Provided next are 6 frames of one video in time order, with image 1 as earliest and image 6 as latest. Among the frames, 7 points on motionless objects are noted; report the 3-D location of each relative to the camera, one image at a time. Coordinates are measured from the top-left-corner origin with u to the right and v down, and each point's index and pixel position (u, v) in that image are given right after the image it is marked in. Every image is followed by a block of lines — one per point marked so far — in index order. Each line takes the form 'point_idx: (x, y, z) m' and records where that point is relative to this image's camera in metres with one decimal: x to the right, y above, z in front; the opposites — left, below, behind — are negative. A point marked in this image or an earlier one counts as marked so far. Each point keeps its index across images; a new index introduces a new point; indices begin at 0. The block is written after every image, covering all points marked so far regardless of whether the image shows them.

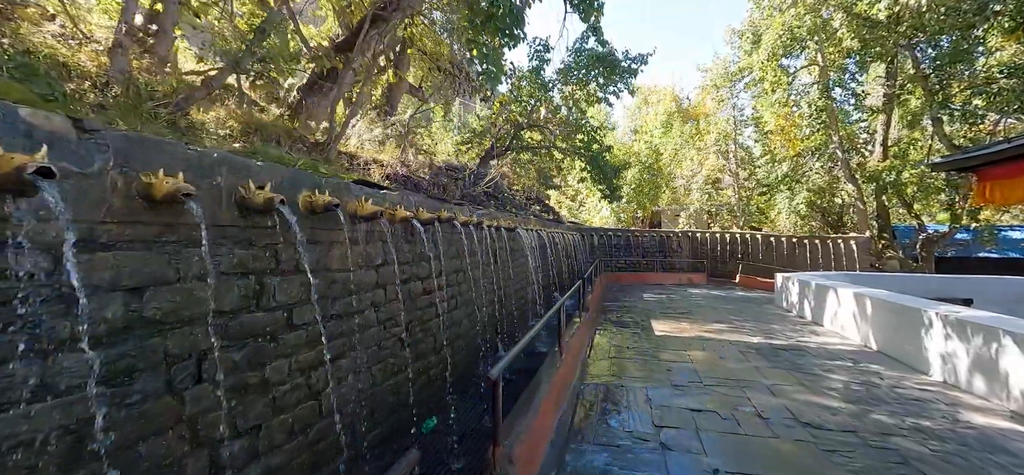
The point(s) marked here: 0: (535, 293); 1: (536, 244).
0: (+0.3, -1.0, +7.9) m
1: (+0.4, -0.1, +8.3) m
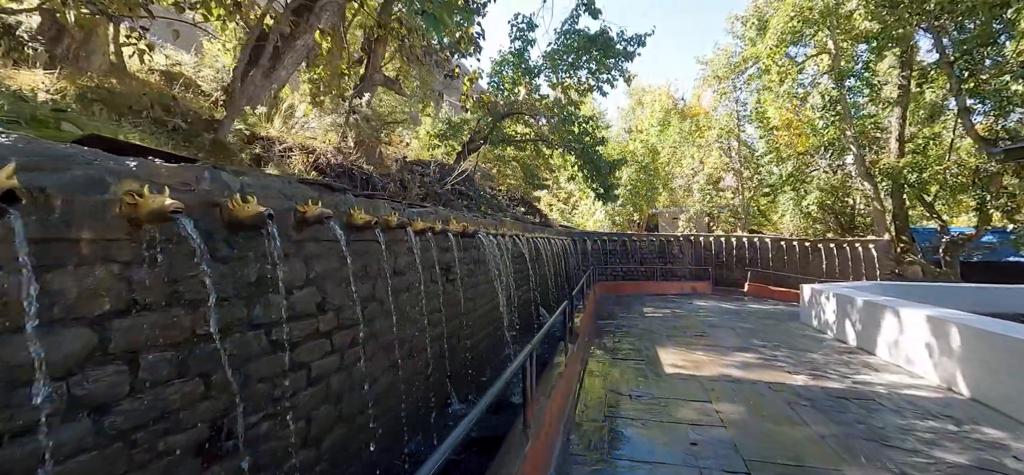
0: (-0.1, -1.1, +6.2) m
1: (-0.1, -0.2, +6.5) m
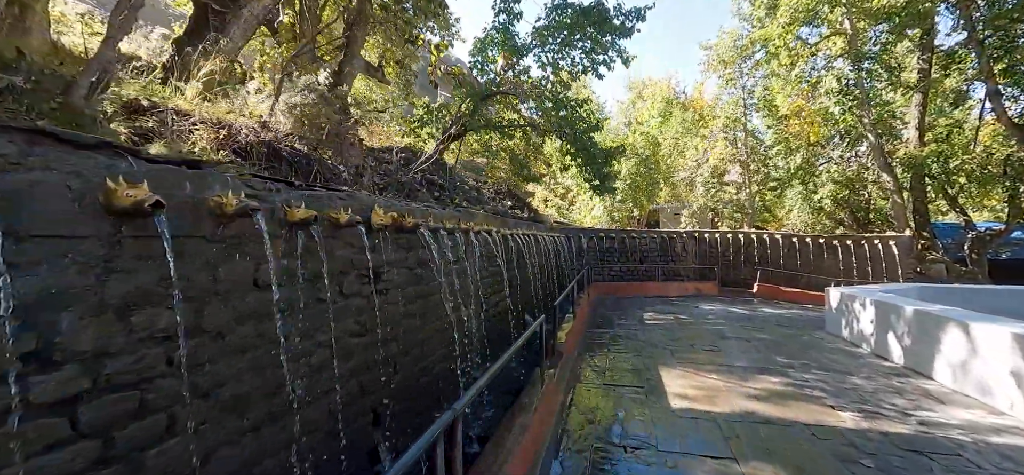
0: (-0.5, -1.0, +4.9) m
1: (-0.4, -0.2, +5.3) m
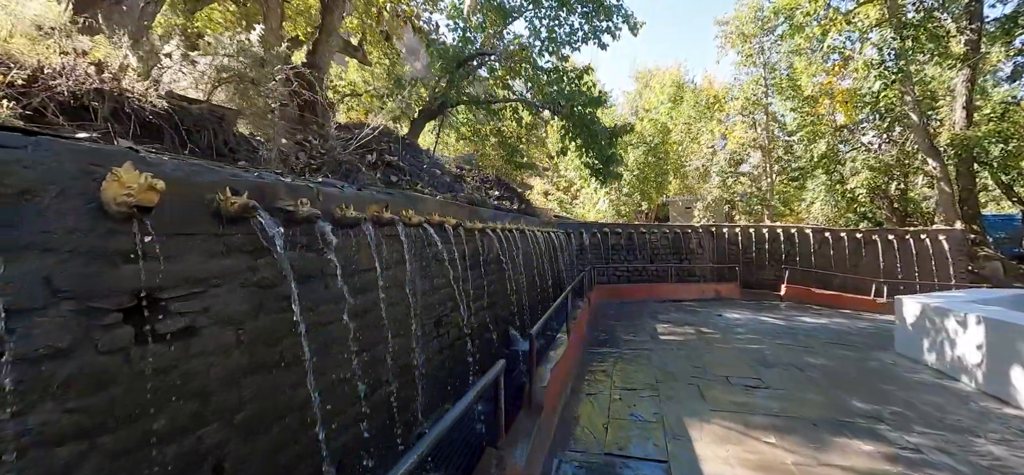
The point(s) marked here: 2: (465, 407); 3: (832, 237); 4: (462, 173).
0: (-0.8, -1.0, +3.3) m
1: (-0.8, -0.2, +3.7) m
2: (-0.3, -1.0, +2.1) m
3: (+8.8, 0.0, +12.3) m
4: (-1.2, +1.6, +11.0) m
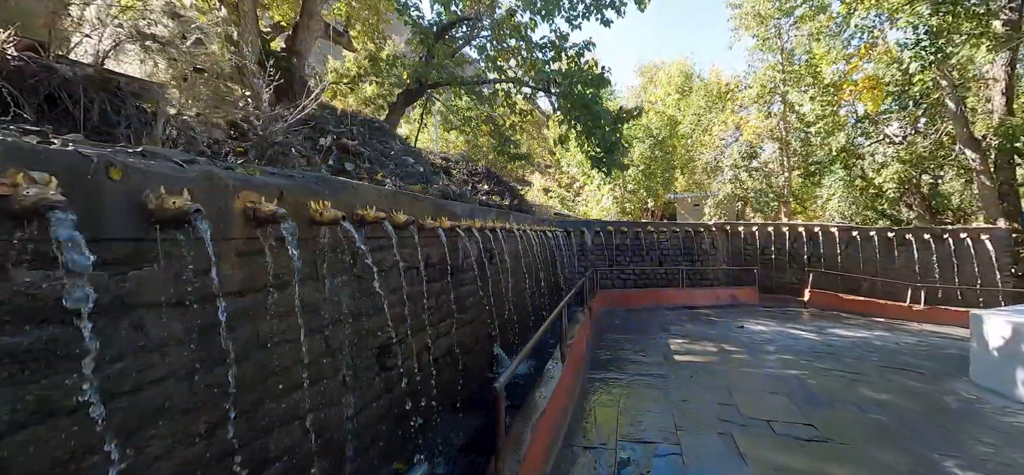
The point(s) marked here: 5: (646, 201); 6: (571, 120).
0: (-1.0, -1.0, +2.2) m
1: (-1.0, -0.2, +2.6) m
2: (-0.6, -1.0, +1.0) m
3: (+8.7, 0.0, +11.1) m
4: (-1.4, +1.6, +9.9) m
5: (+5.8, +1.6, +19.3) m
6: (+1.2, +2.3, +8.9) m
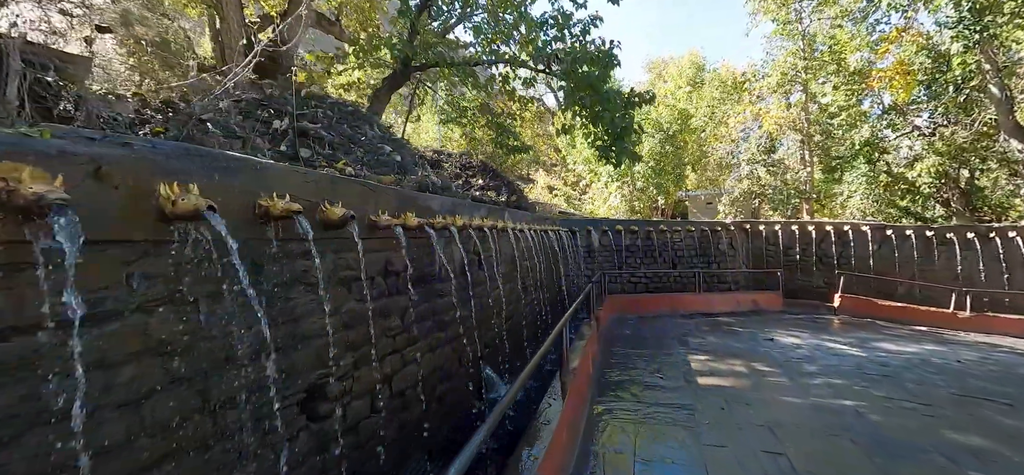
0: (-1.2, -1.0, +1.4) m
1: (-1.1, -0.2, +1.7) m
2: (-0.7, -1.0, +0.1) m
3: (+8.7, +0.1, +10.1) m
4: (-1.4, +1.6, +9.1) m
5: (+5.9, +1.6, +18.4) m
6: (+1.2, +2.3, +8.0) m
